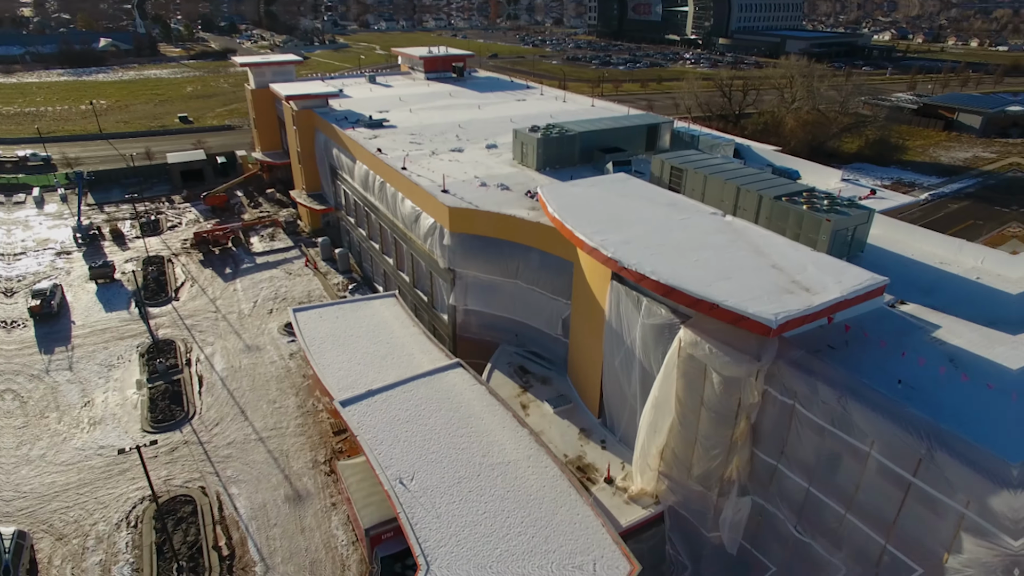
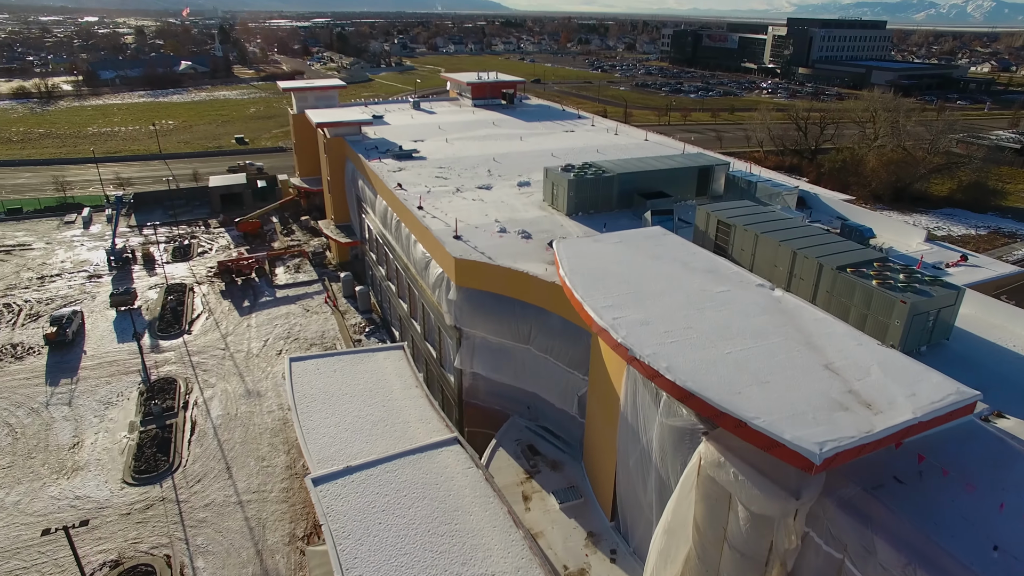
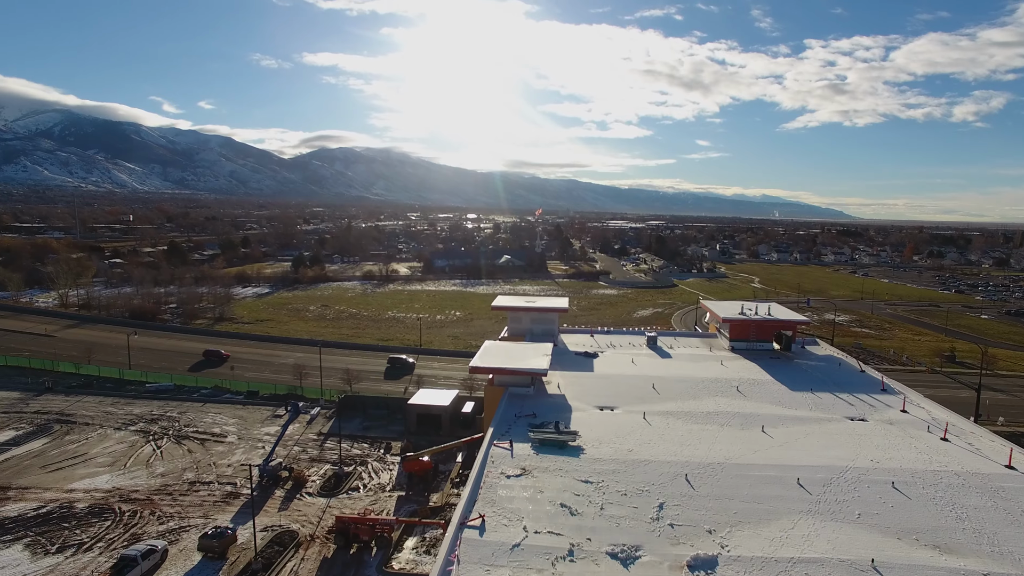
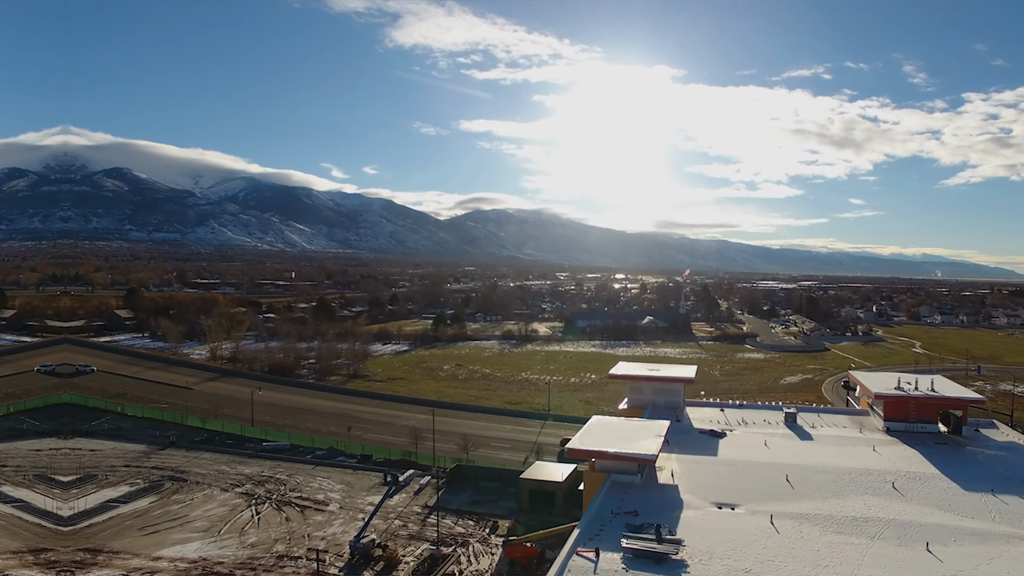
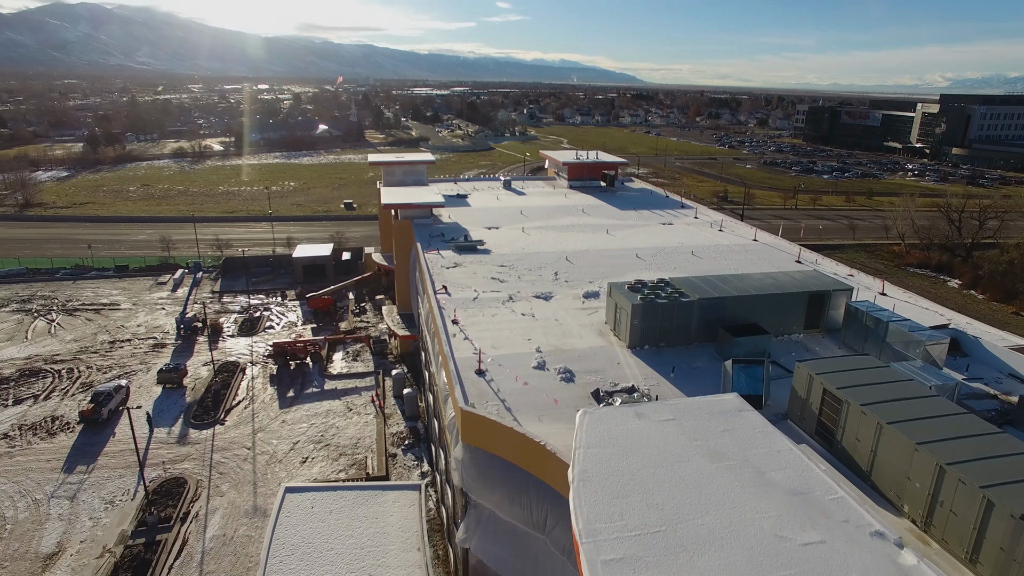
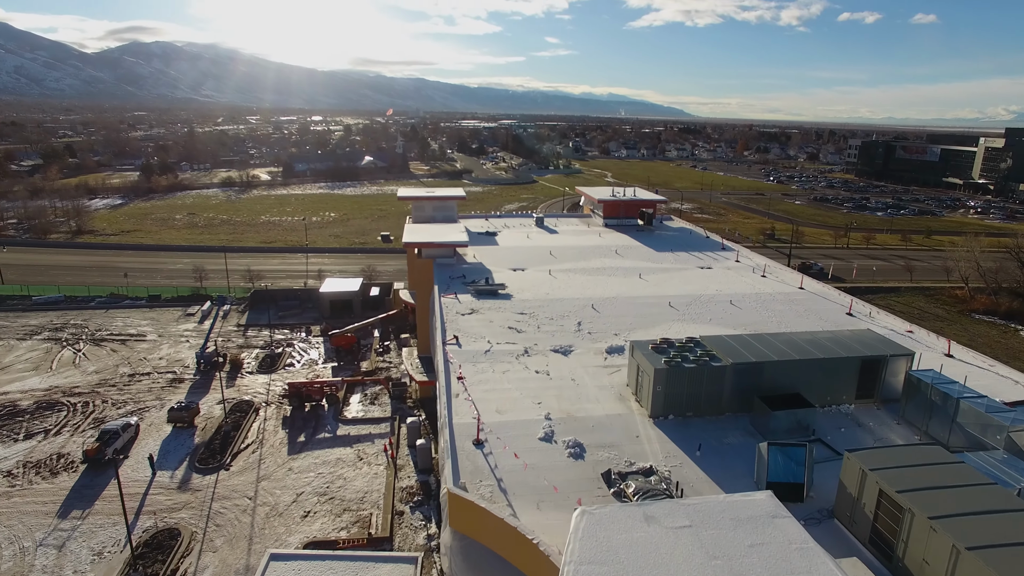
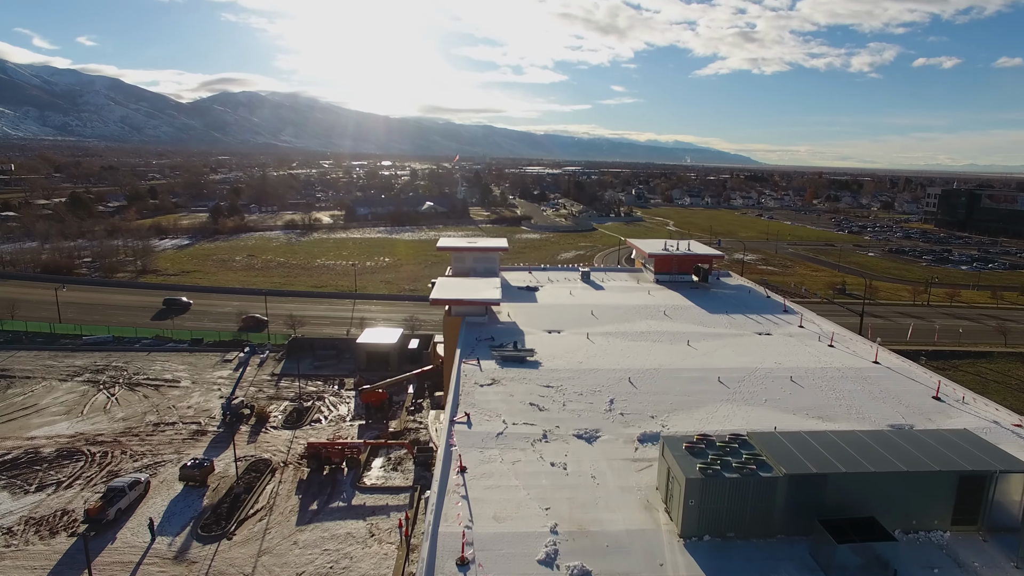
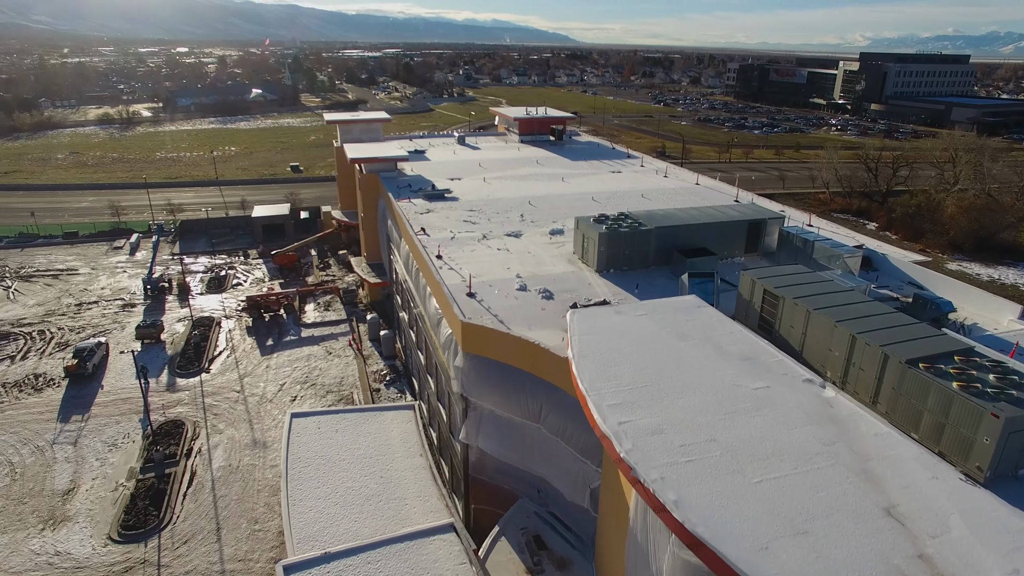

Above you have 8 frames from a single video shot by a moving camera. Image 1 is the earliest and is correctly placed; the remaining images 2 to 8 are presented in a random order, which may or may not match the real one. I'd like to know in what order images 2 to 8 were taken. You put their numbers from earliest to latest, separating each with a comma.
2, 8, 5, 6, 7, 3, 4
